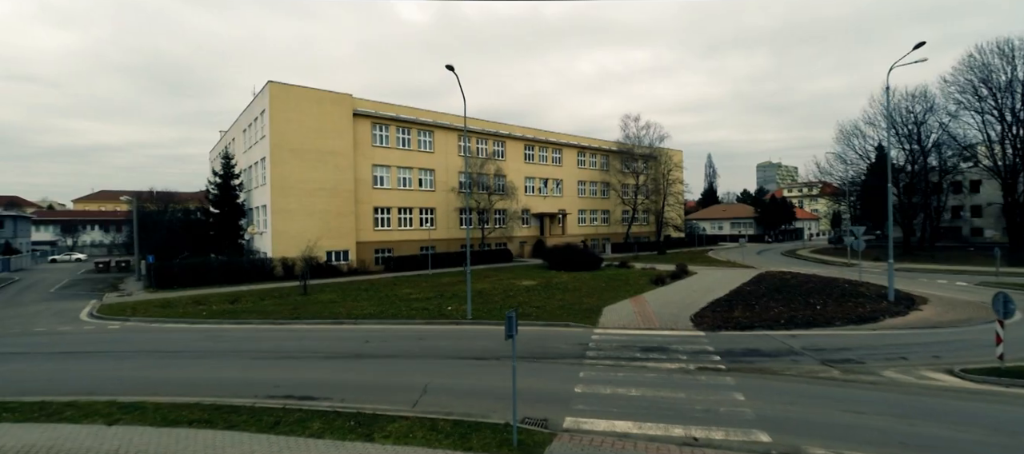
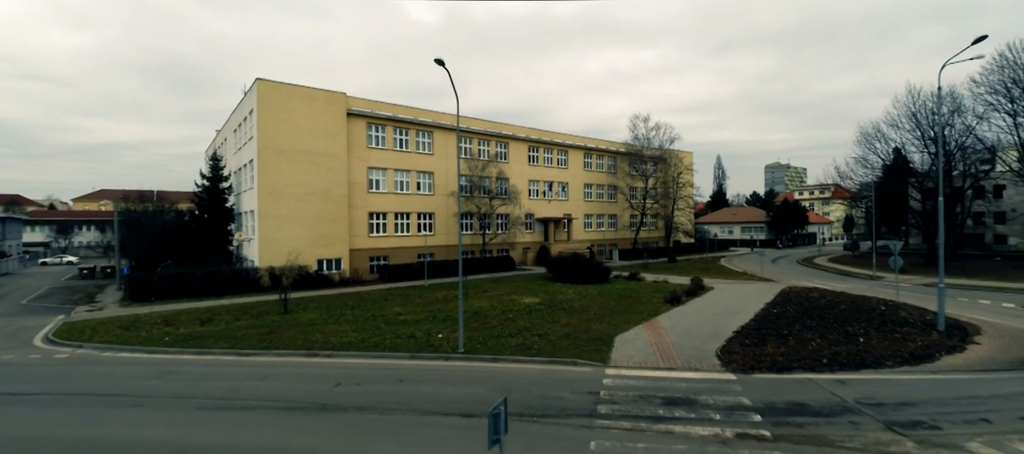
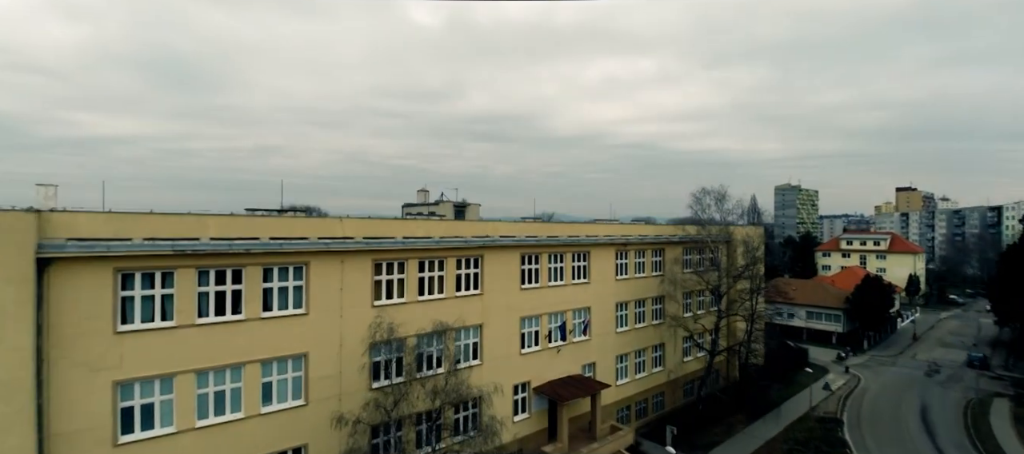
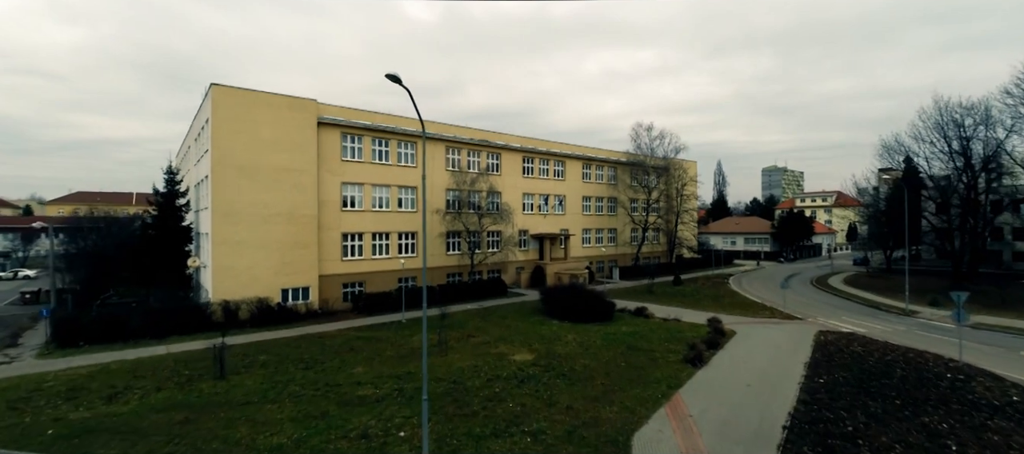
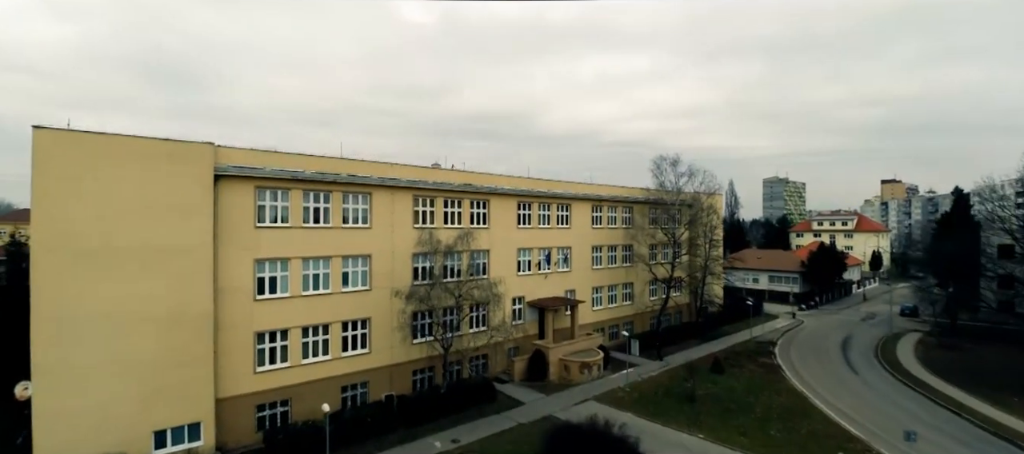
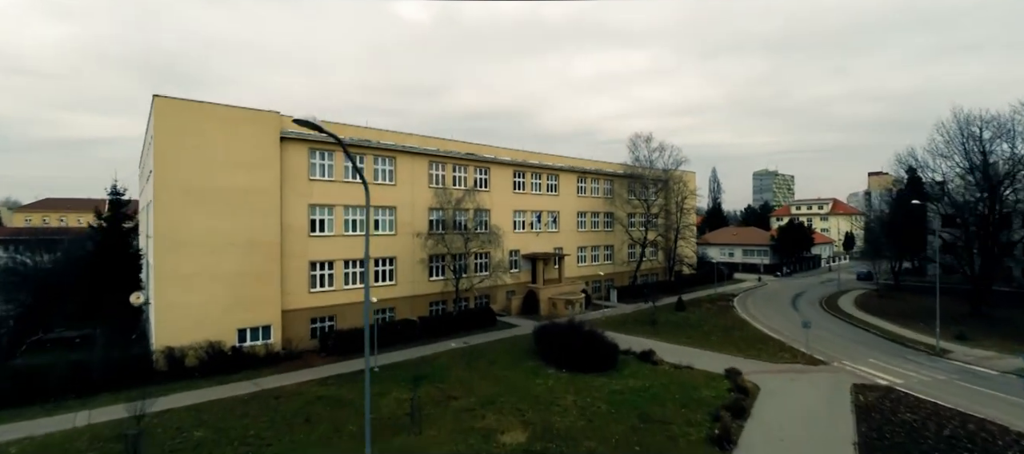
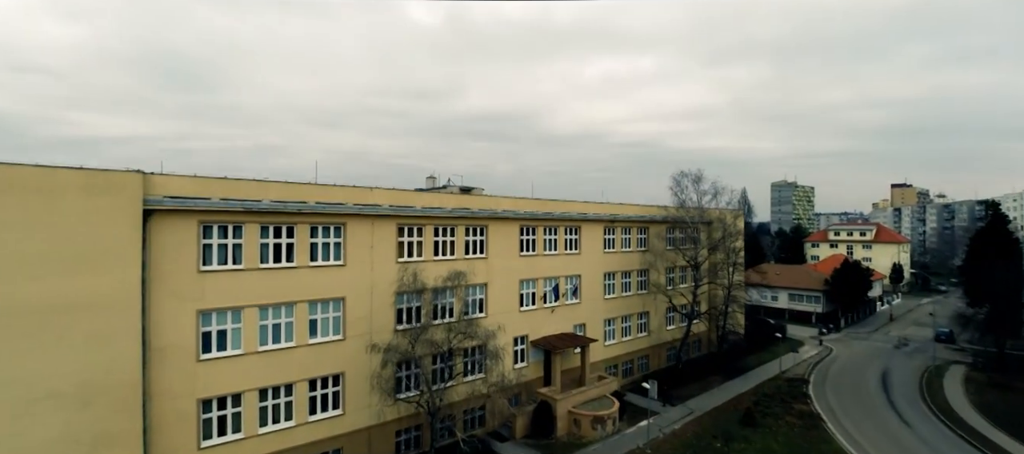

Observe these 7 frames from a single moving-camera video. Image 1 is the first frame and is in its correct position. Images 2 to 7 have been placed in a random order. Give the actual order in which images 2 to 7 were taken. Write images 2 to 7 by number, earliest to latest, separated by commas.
2, 4, 6, 5, 7, 3
